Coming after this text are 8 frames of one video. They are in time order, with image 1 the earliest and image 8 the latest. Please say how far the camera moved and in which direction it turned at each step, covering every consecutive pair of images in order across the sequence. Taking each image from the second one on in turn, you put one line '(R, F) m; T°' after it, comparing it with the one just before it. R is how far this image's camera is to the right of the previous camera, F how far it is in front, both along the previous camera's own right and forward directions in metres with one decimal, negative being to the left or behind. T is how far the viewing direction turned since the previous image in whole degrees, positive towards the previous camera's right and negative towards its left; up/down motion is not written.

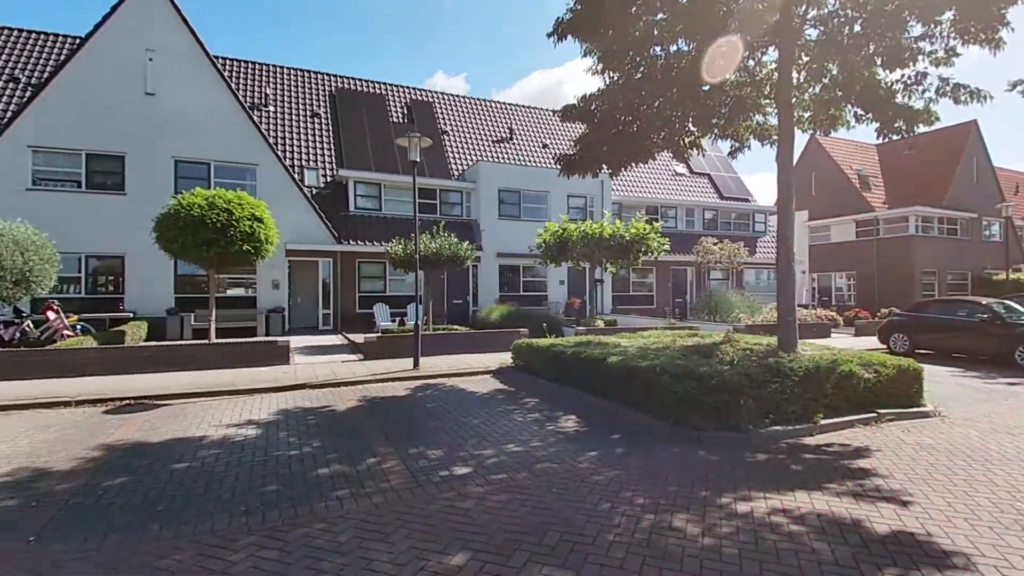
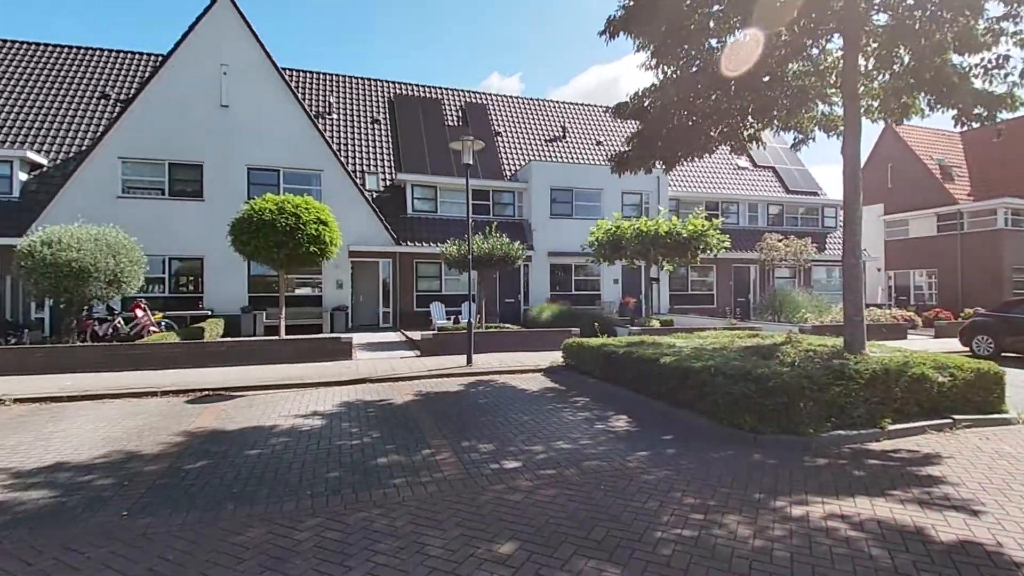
(+0.1, -0.1) m; -6°
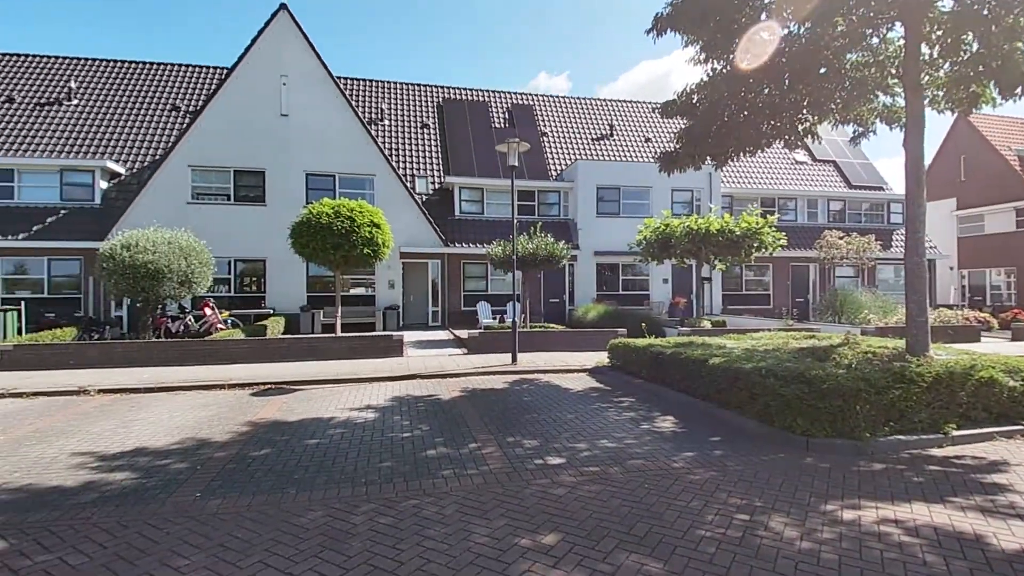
(0.0, -0.1) m; -5°
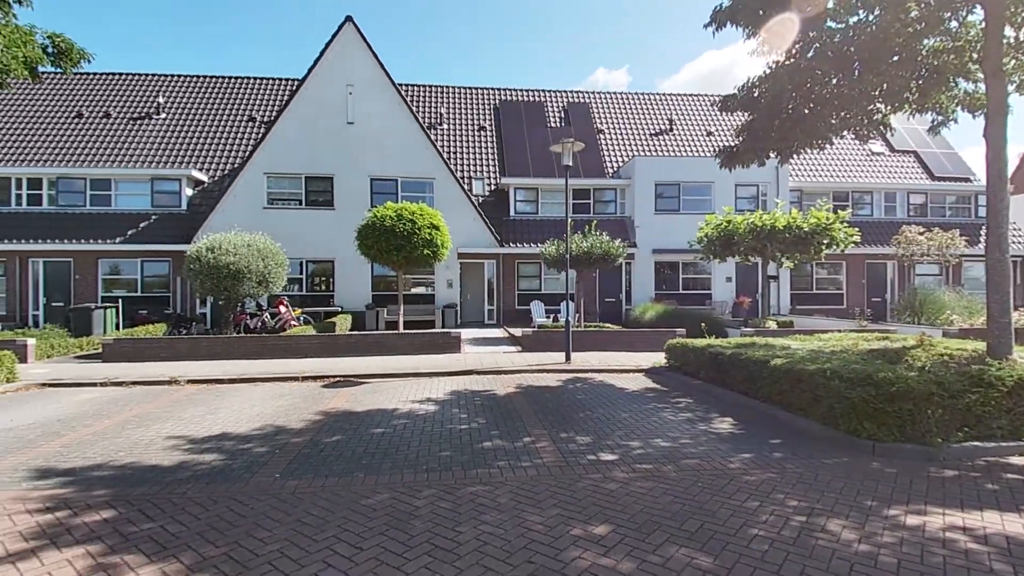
(0.0, -0.2) m; -6°
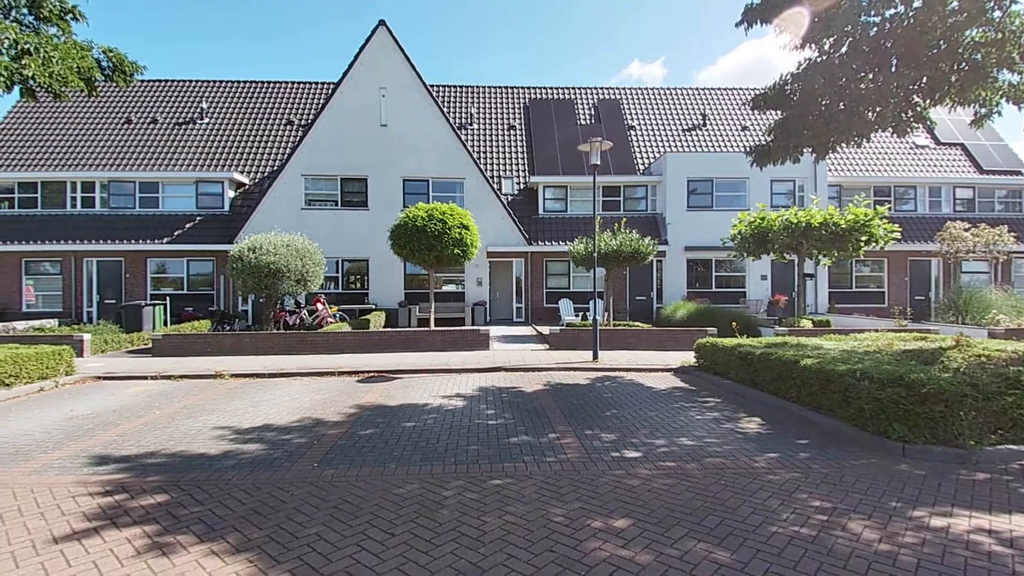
(+0.1, -0.2) m; -3°
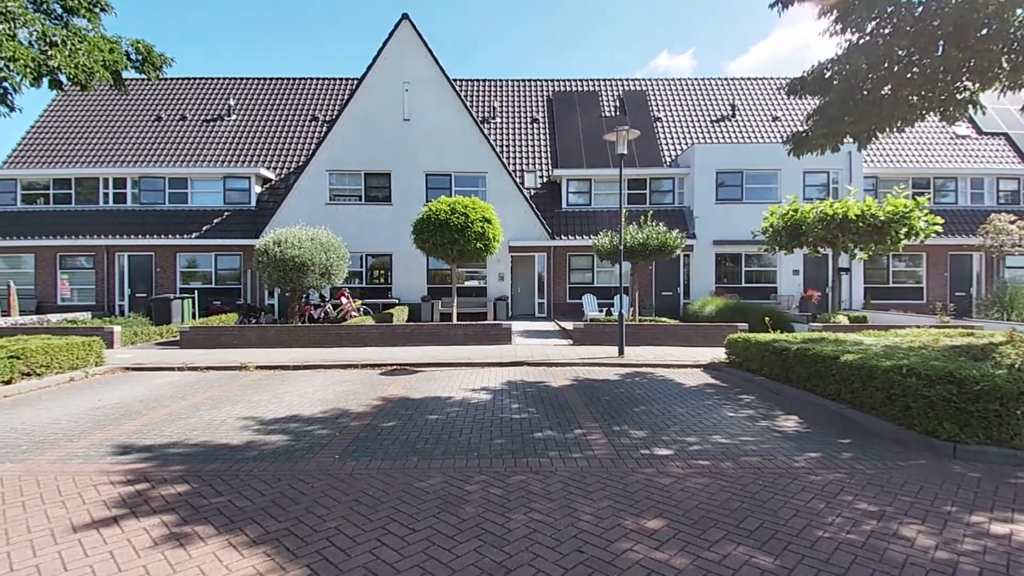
(0.0, +0.2) m; -2°
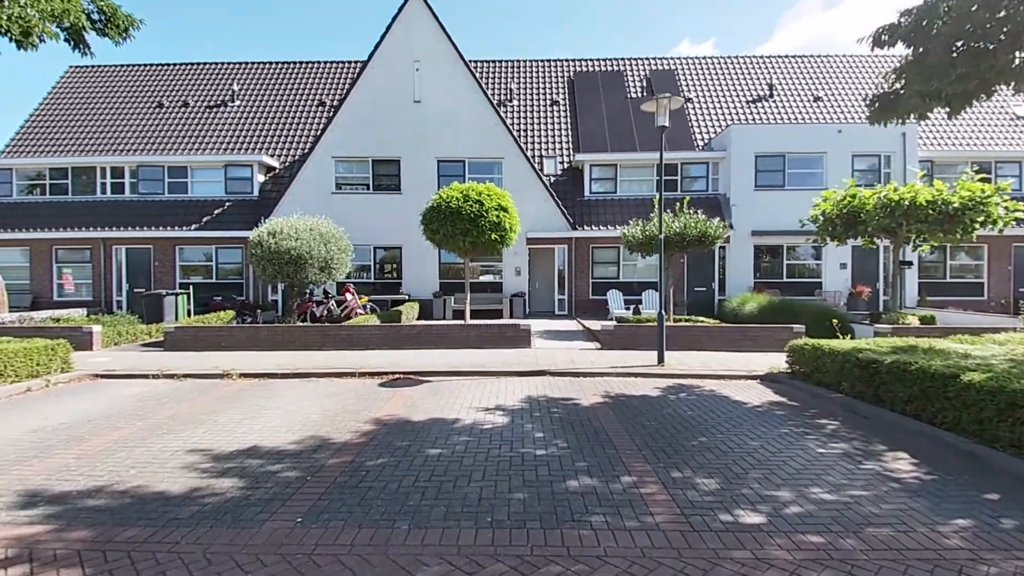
(-0.1, +1.6) m; -2°
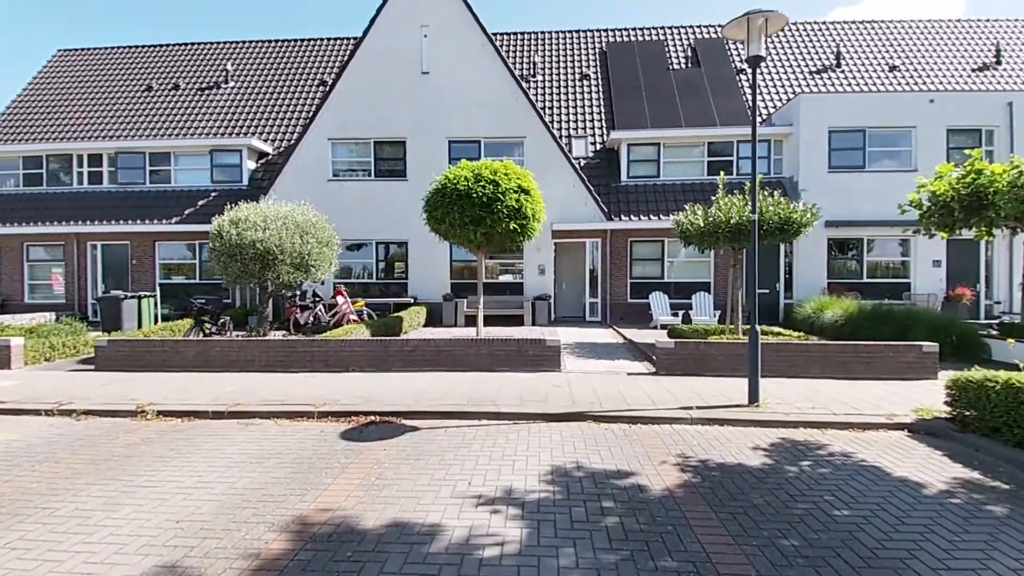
(0.0, +2.8) m; -2°
